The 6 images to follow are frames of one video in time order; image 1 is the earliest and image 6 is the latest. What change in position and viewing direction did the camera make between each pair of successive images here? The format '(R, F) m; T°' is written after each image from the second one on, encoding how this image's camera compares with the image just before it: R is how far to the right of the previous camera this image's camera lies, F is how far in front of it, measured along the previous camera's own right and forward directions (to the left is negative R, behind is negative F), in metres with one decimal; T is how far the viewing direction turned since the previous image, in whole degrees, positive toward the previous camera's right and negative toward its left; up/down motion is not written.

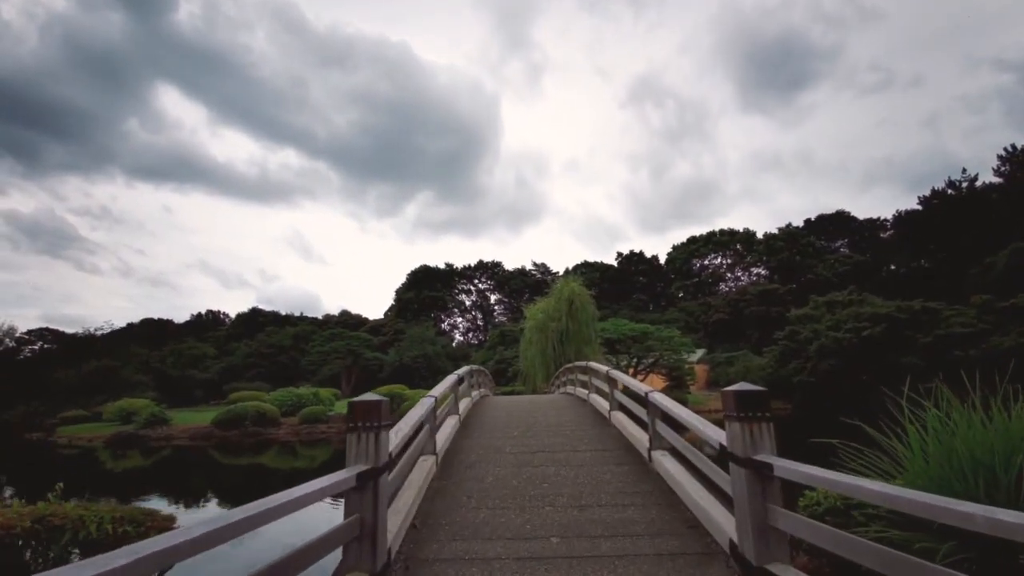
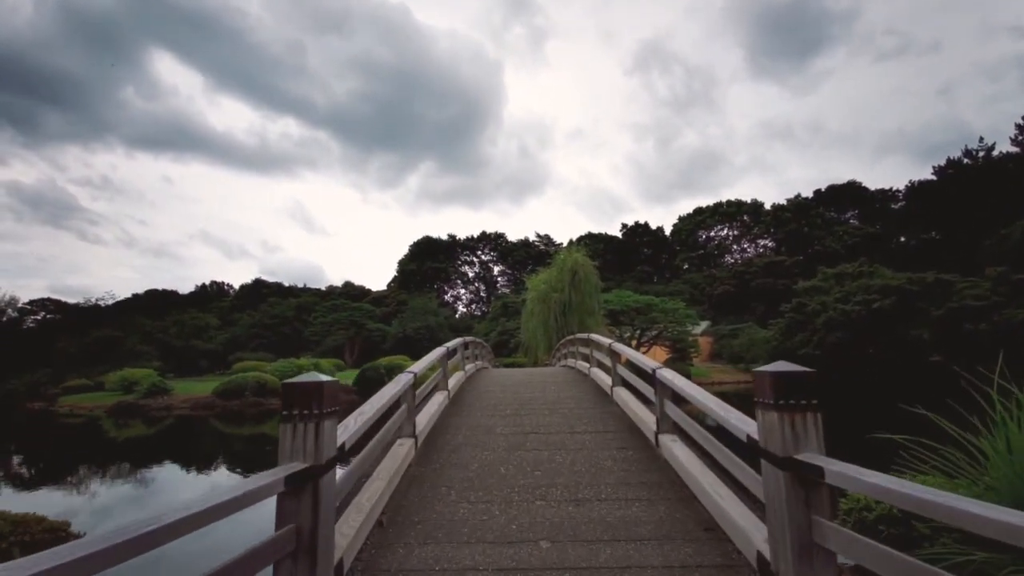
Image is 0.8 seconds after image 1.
(+0.1, +0.4) m; 0°
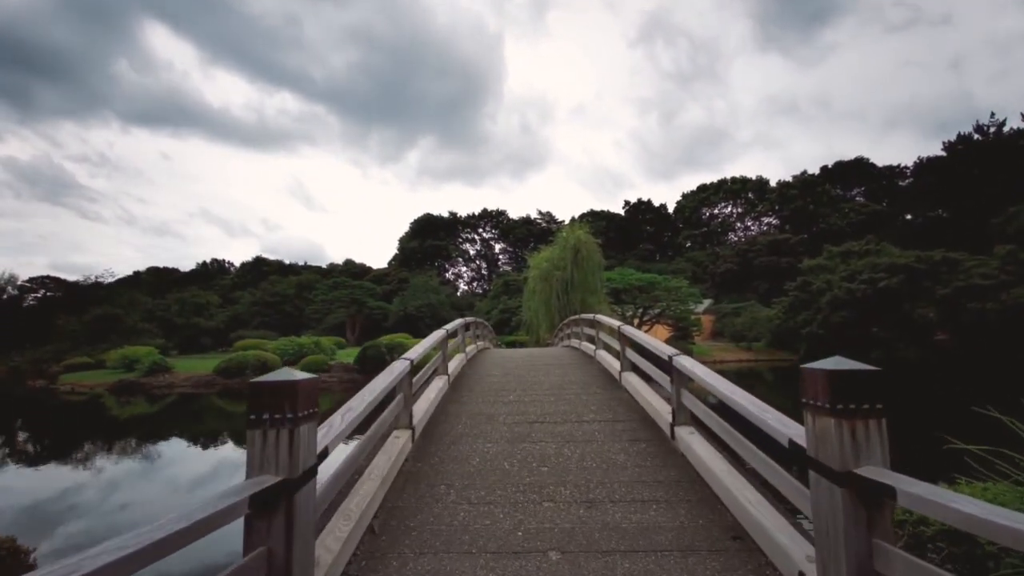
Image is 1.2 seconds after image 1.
(0.0, +0.2) m; 0°
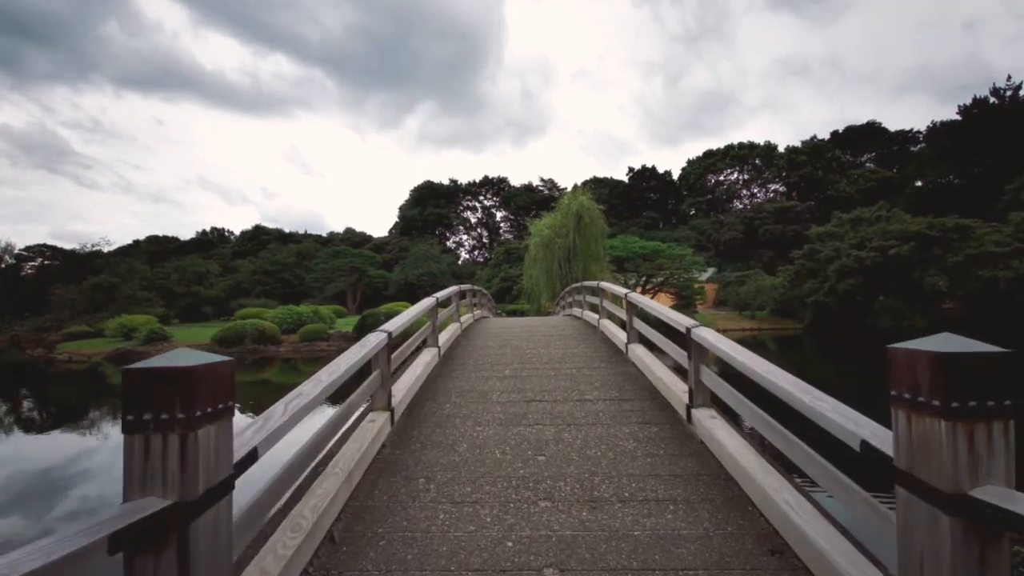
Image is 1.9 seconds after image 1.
(0.0, +0.3) m; 0°
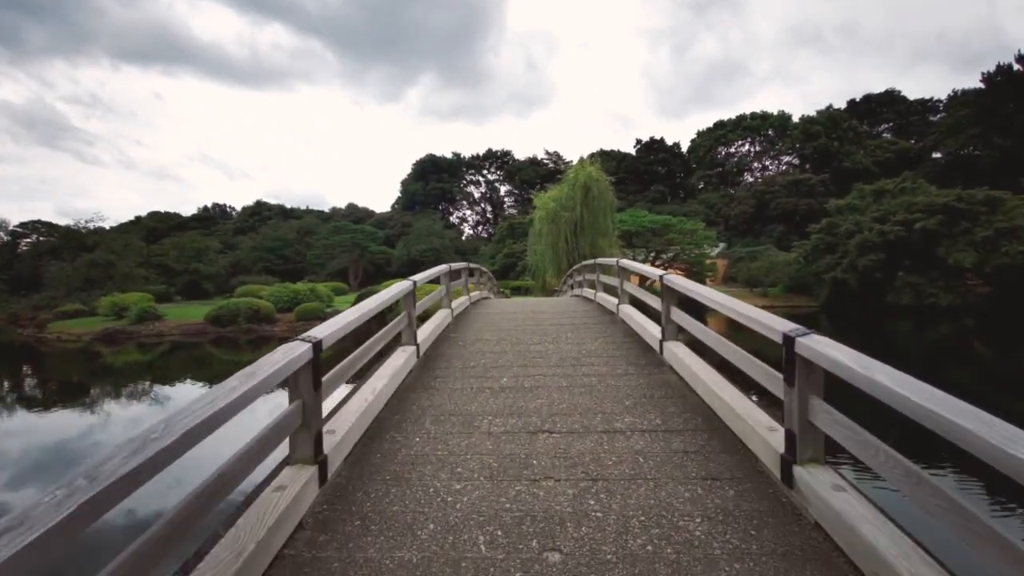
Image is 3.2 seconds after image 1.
(0.0, +0.8) m; -1°
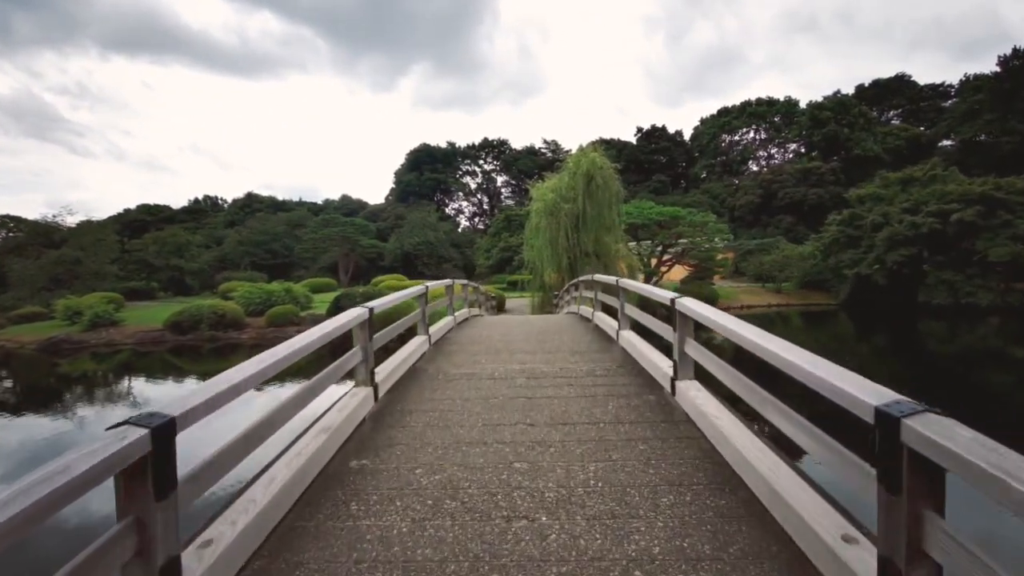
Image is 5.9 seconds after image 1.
(+0.1, +1.6) m; 0°
